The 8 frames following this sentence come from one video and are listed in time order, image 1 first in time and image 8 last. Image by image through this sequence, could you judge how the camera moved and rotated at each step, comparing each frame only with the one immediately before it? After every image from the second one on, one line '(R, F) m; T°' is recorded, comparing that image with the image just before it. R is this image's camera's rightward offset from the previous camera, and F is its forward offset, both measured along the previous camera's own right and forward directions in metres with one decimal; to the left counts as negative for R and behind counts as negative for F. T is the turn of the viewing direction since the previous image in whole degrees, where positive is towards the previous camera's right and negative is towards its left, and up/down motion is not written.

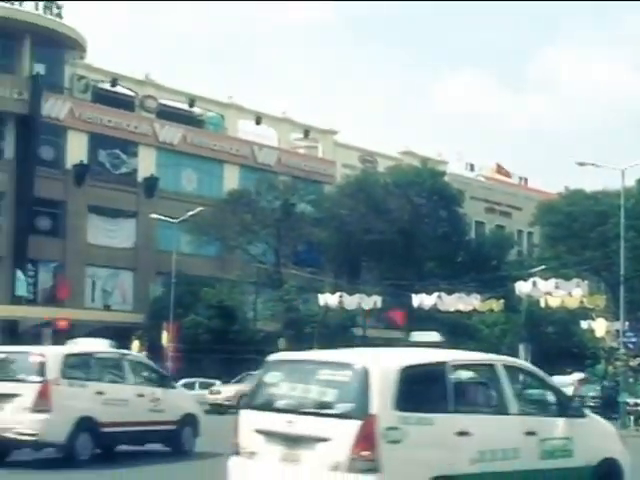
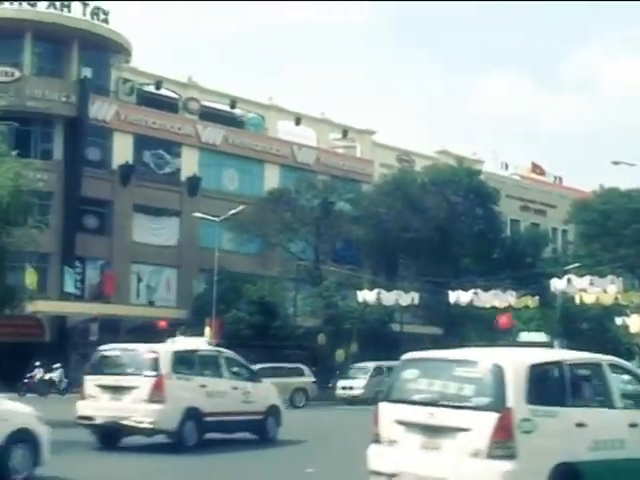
(-0.1, -0.5) m; -2°
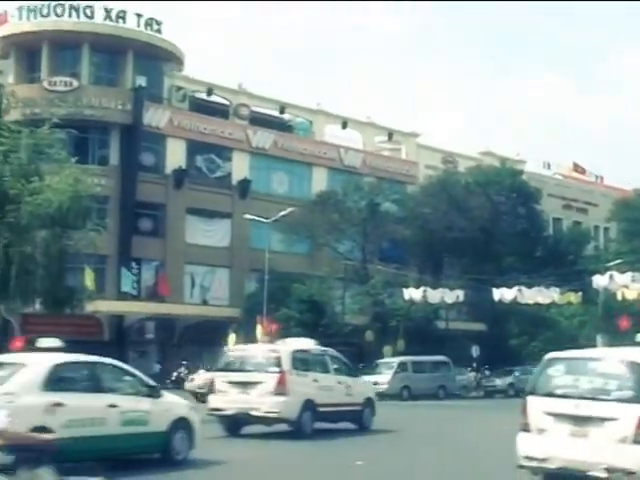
(-0.2, -0.7) m; -2°
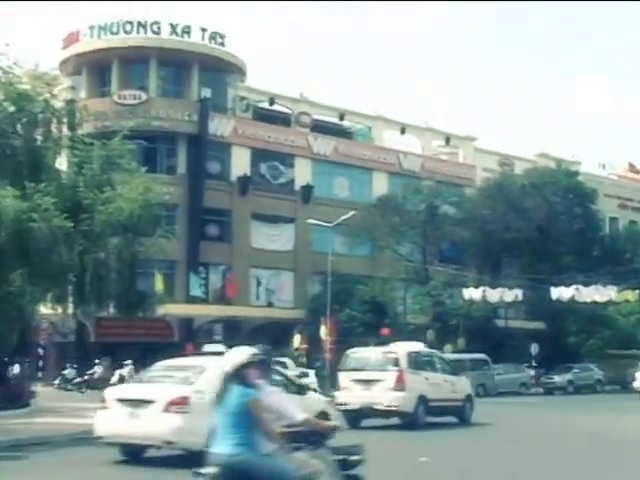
(-0.1, -0.7) m; -3°
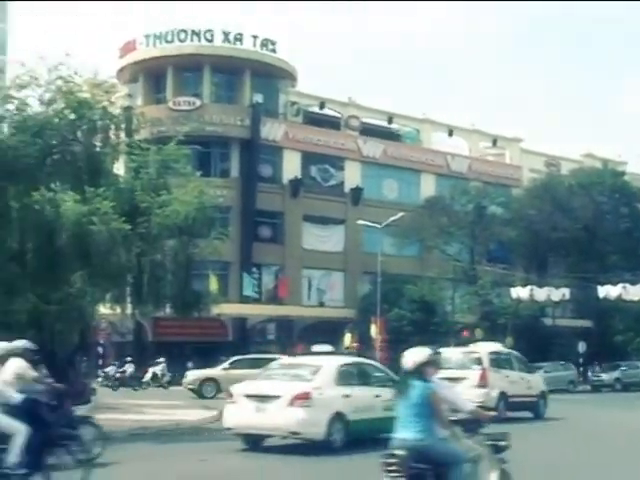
(-0.1, -0.5) m; -2°
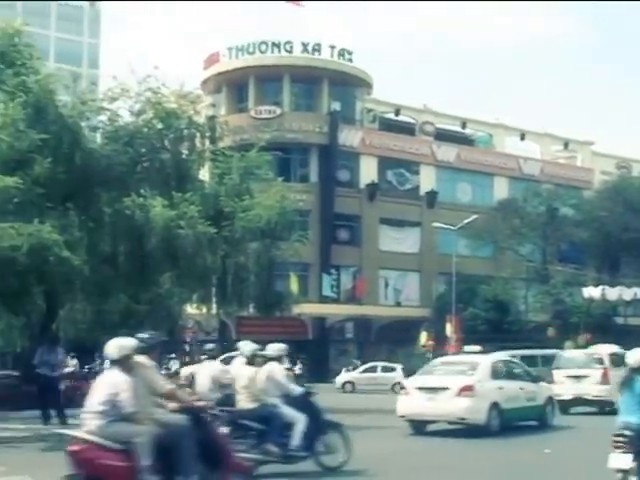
(-0.1, -0.9) m; -4°
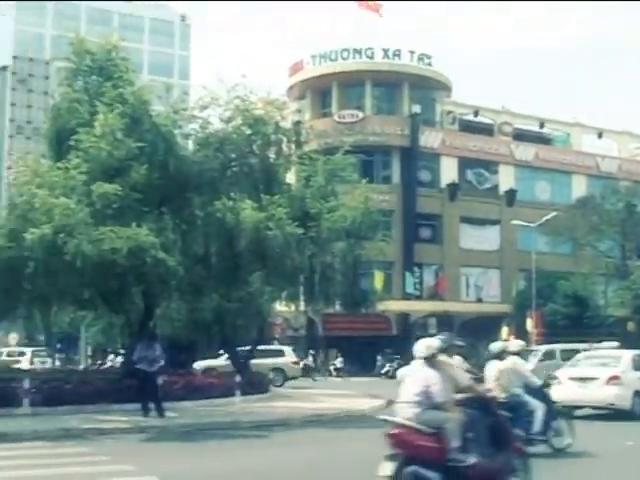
(-0.1, -0.9) m; -4°
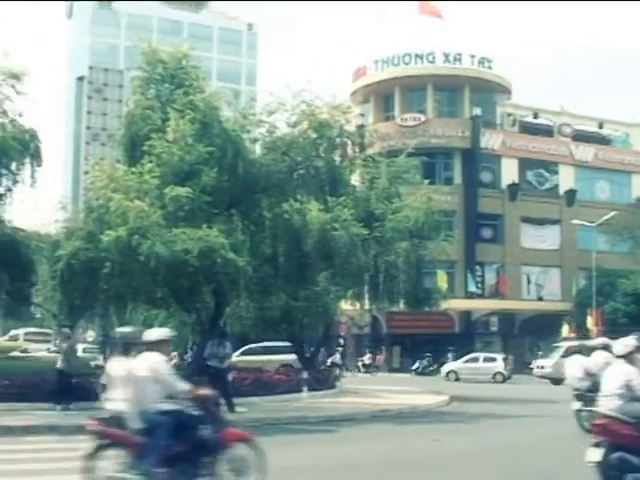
(-0.2, -0.7) m; -3°
